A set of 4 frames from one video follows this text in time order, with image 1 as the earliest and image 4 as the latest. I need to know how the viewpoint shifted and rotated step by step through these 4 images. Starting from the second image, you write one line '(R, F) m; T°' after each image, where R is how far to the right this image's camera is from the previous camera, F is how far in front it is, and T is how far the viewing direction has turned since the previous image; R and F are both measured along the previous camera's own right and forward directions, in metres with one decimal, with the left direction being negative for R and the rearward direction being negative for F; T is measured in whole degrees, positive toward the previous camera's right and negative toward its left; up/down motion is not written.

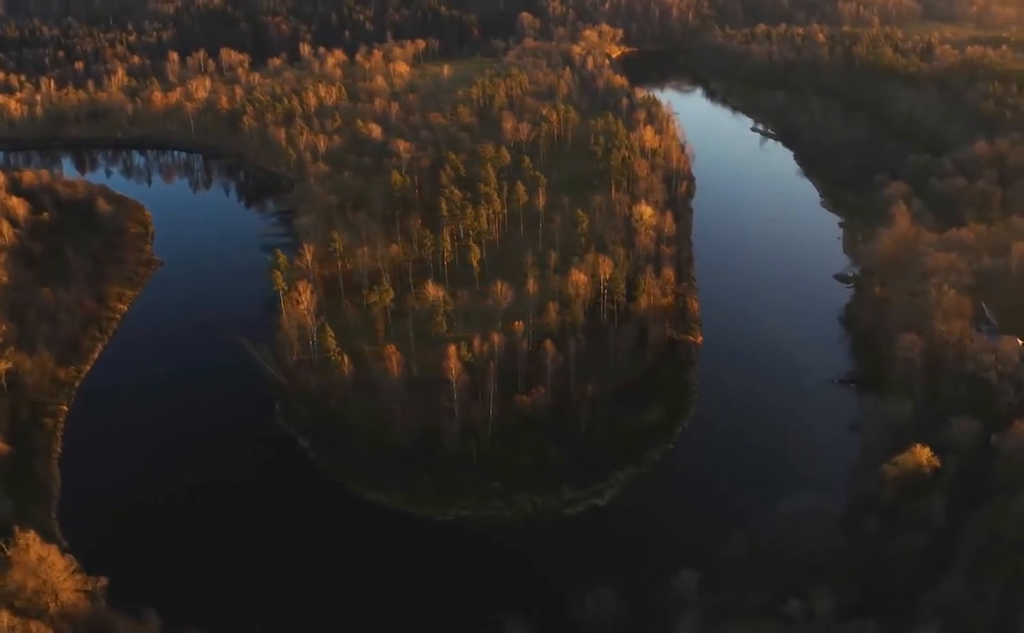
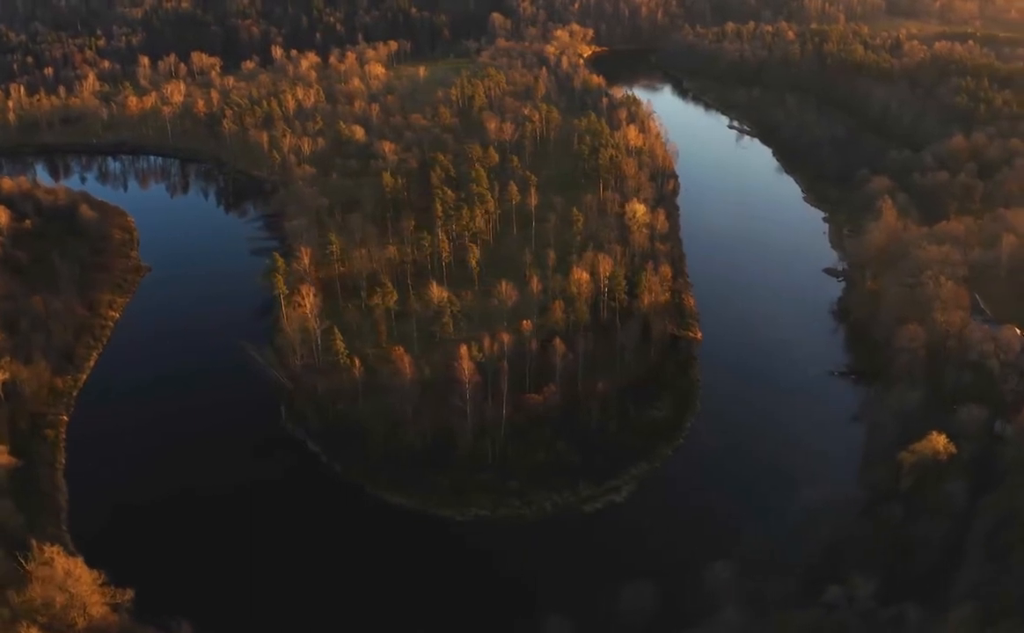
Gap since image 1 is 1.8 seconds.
(-0.9, +0.2) m; +2°
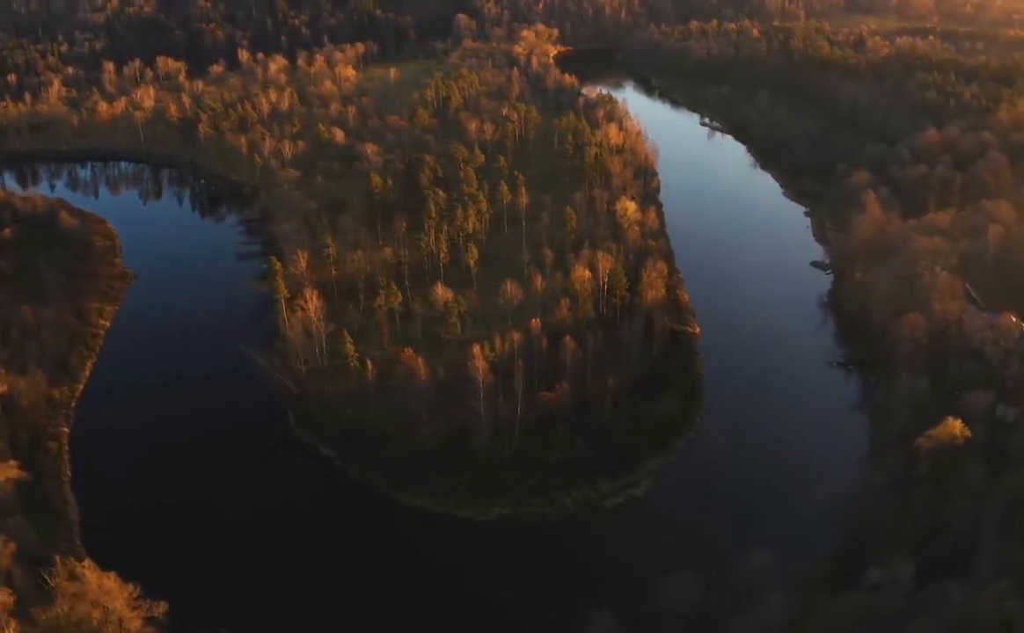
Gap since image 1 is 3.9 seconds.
(-1.0, +0.2) m; +2°
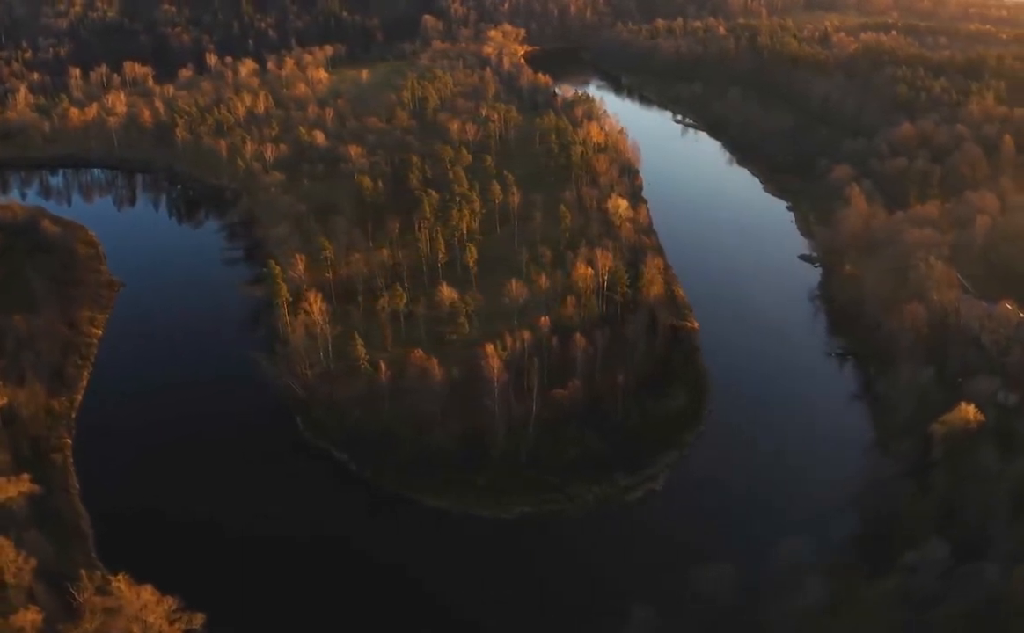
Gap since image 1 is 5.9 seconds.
(-1.0, +0.1) m; +2°
